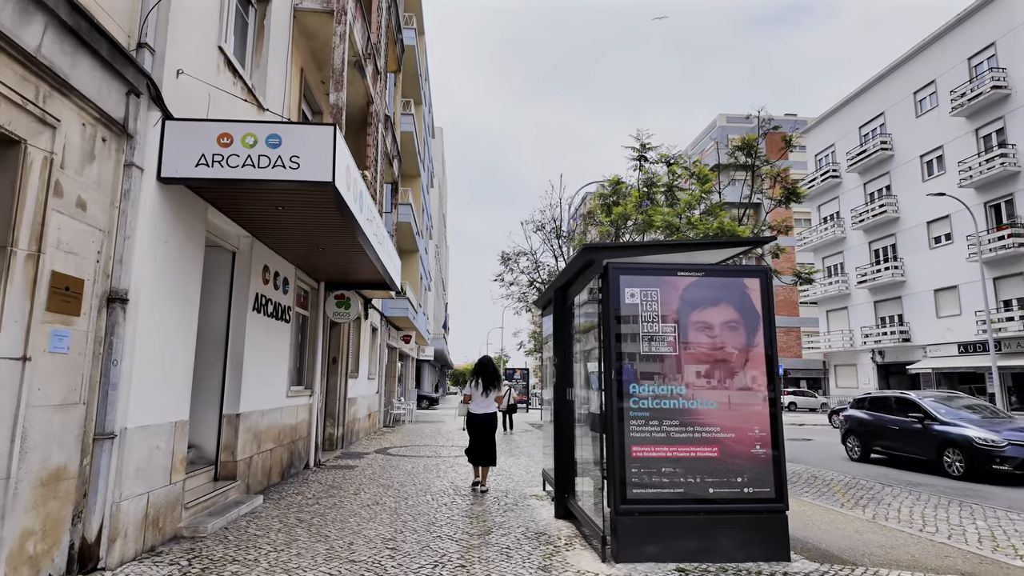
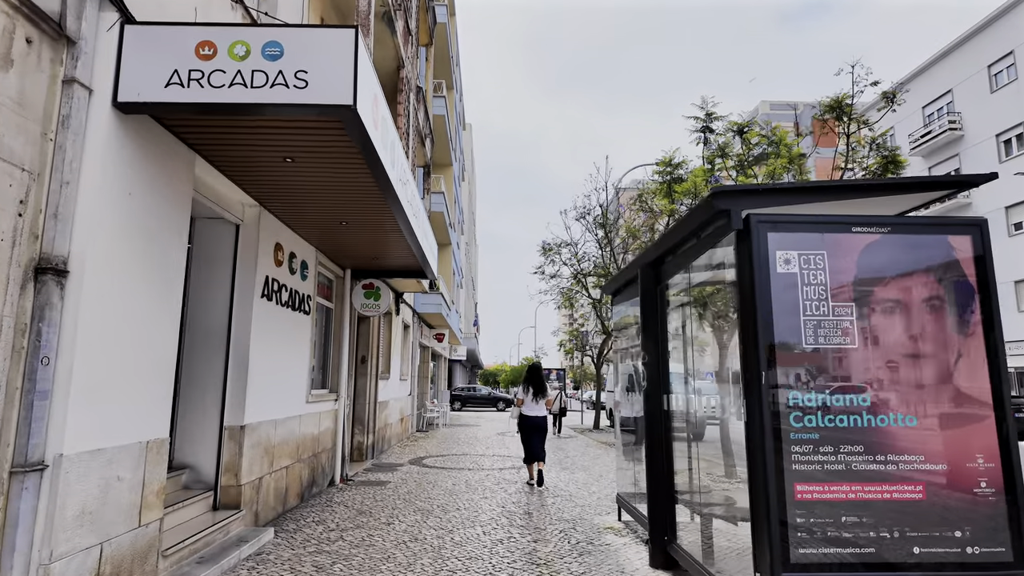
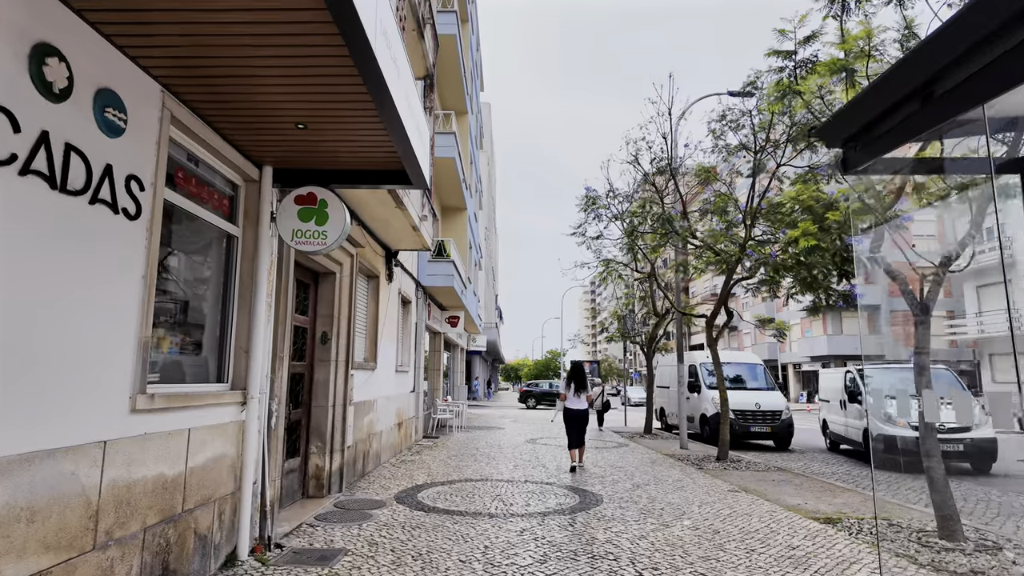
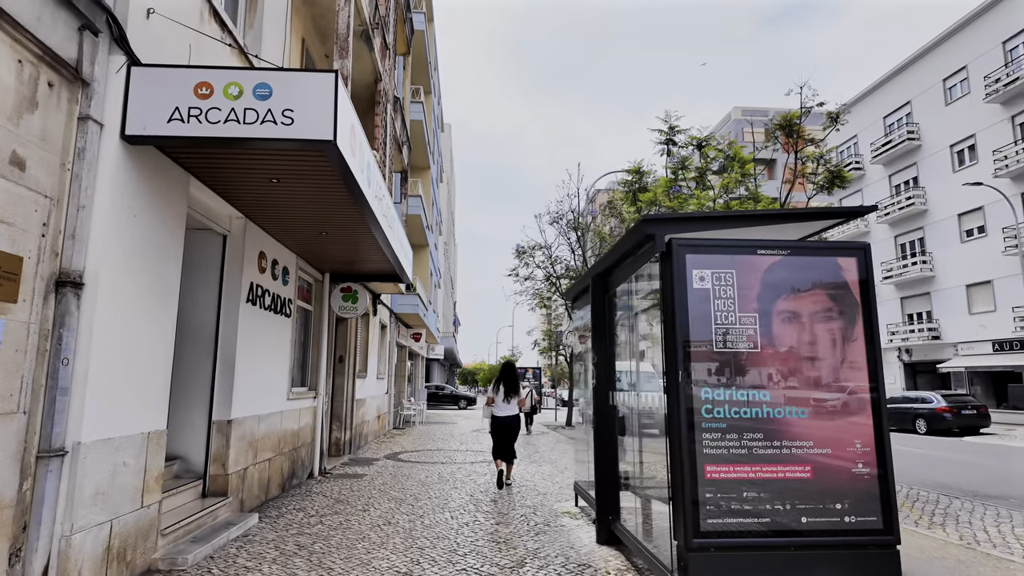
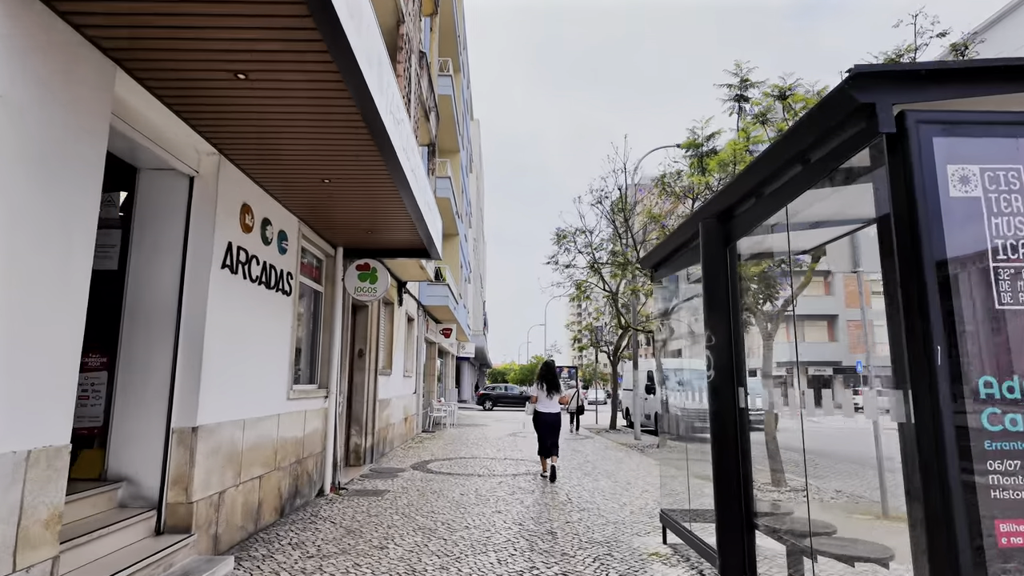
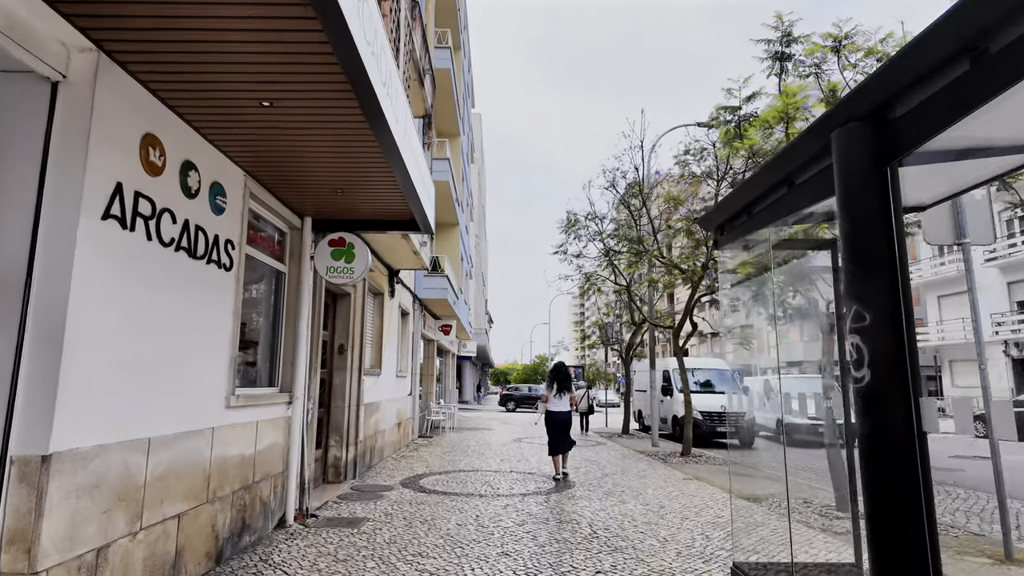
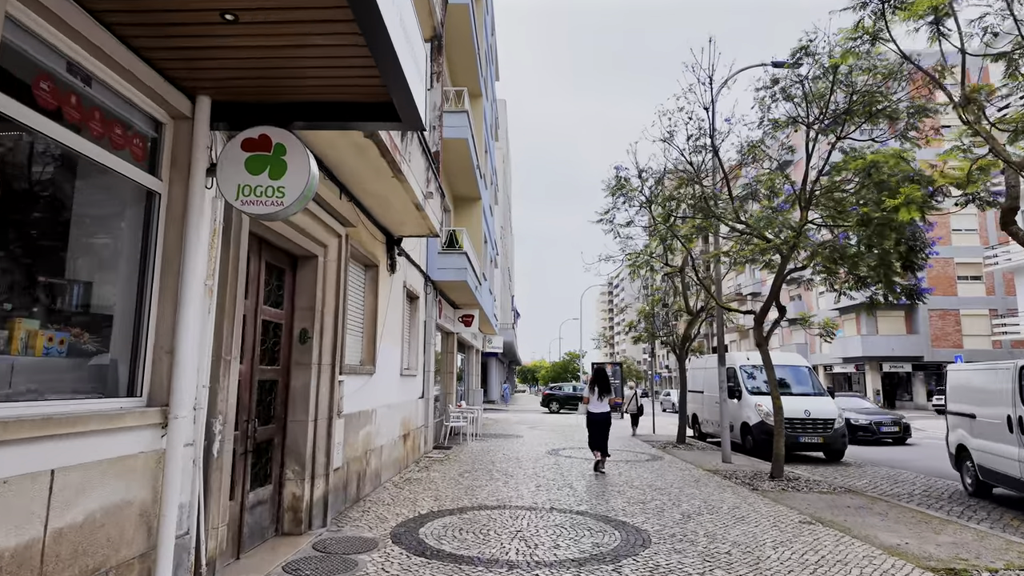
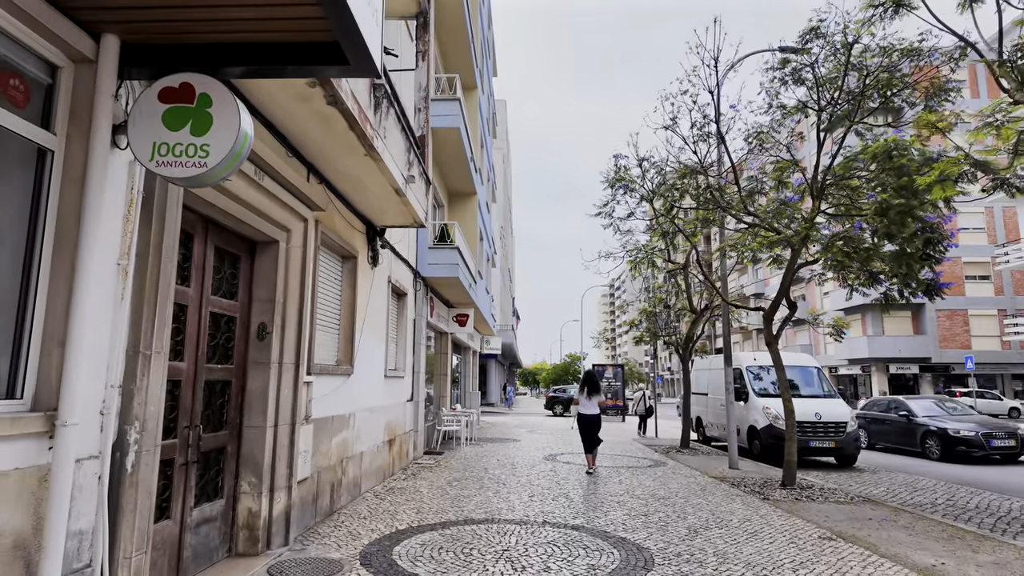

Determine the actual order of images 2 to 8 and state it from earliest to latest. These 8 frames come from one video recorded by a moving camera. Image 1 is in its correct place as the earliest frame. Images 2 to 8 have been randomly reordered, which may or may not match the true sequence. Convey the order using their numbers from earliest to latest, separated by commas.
4, 2, 5, 6, 3, 7, 8
